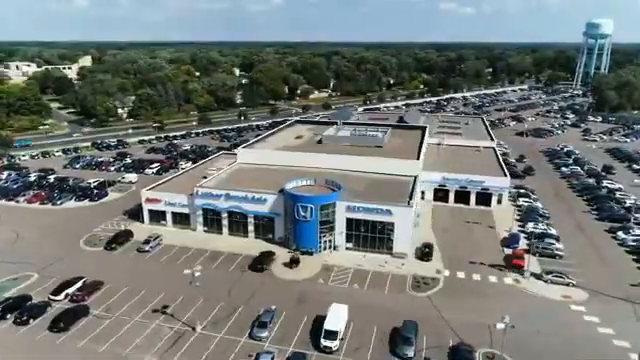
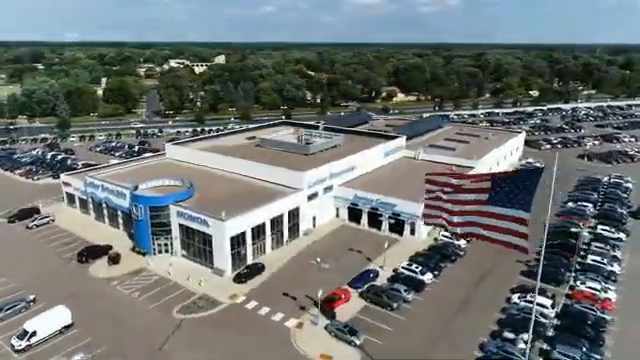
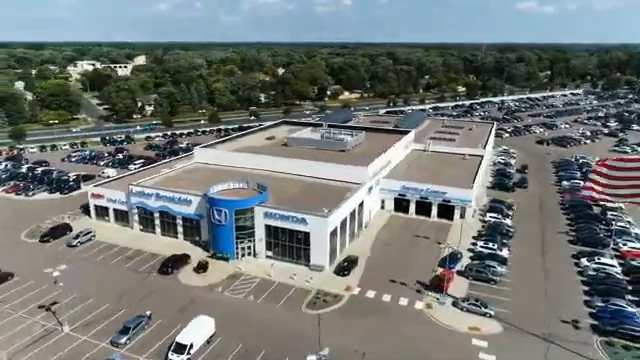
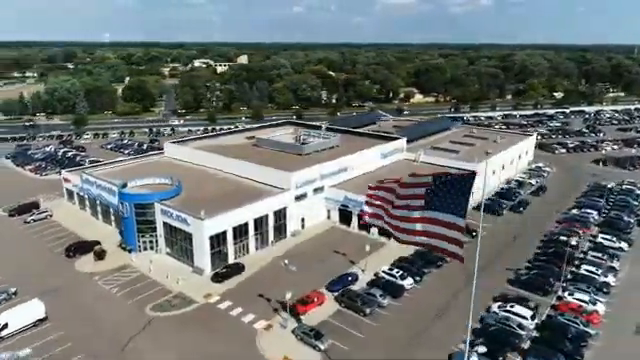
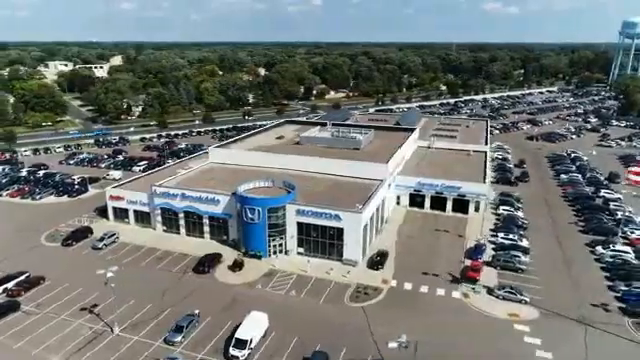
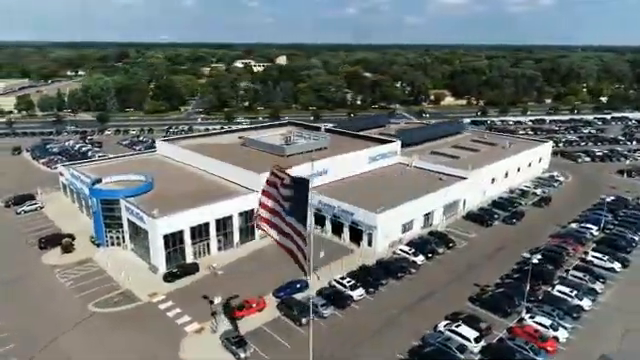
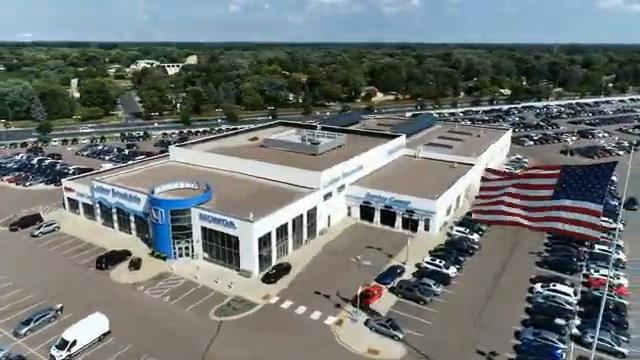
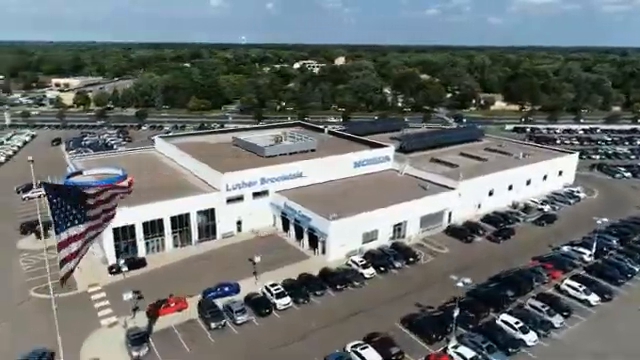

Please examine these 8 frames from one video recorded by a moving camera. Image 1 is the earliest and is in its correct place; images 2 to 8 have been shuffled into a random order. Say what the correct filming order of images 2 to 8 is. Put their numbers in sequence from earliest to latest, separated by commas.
5, 3, 7, 2, 4, 6, 8
